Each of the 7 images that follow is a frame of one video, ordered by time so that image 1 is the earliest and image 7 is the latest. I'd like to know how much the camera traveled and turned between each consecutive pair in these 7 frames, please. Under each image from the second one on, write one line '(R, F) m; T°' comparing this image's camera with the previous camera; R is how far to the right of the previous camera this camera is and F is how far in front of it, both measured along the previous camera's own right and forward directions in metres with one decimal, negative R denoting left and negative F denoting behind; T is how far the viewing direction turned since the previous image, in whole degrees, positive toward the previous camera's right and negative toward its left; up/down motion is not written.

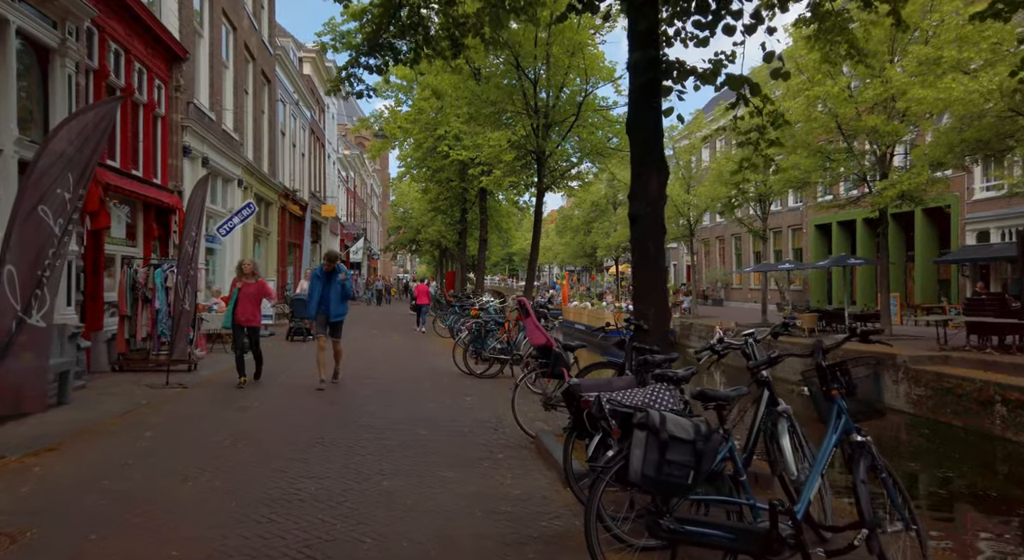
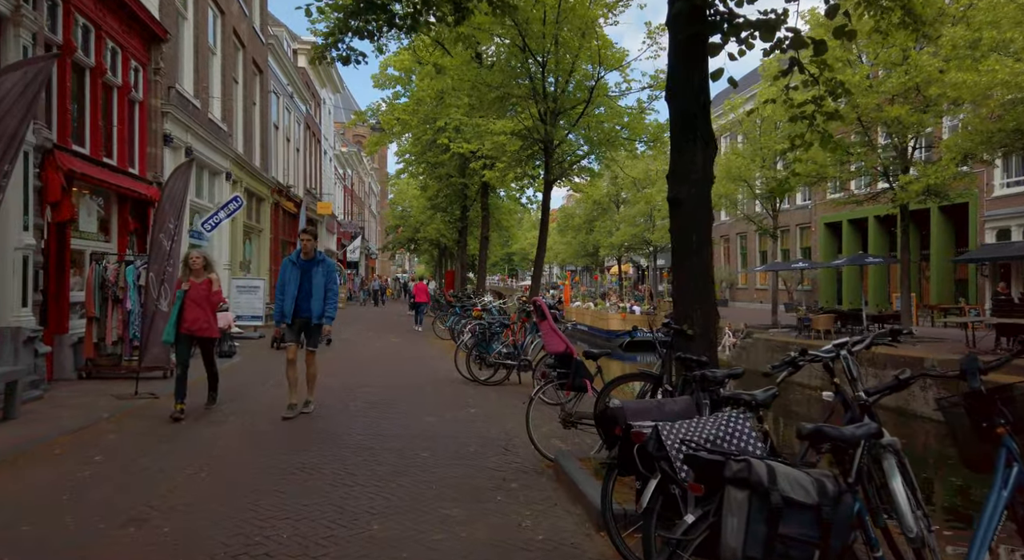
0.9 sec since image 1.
(-0.1, +0.9) m; 0°
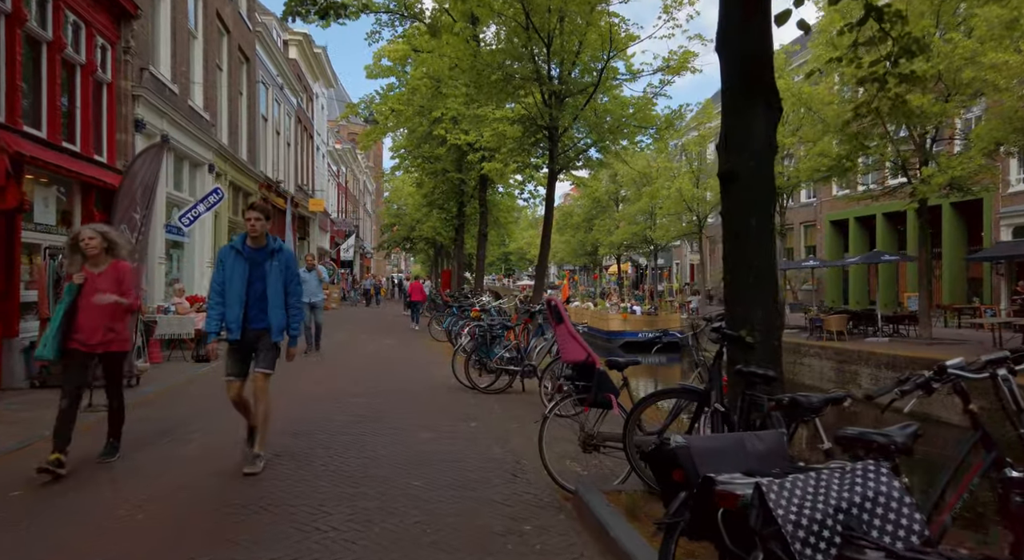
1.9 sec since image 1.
(-0.1, +1.0) m; 0°
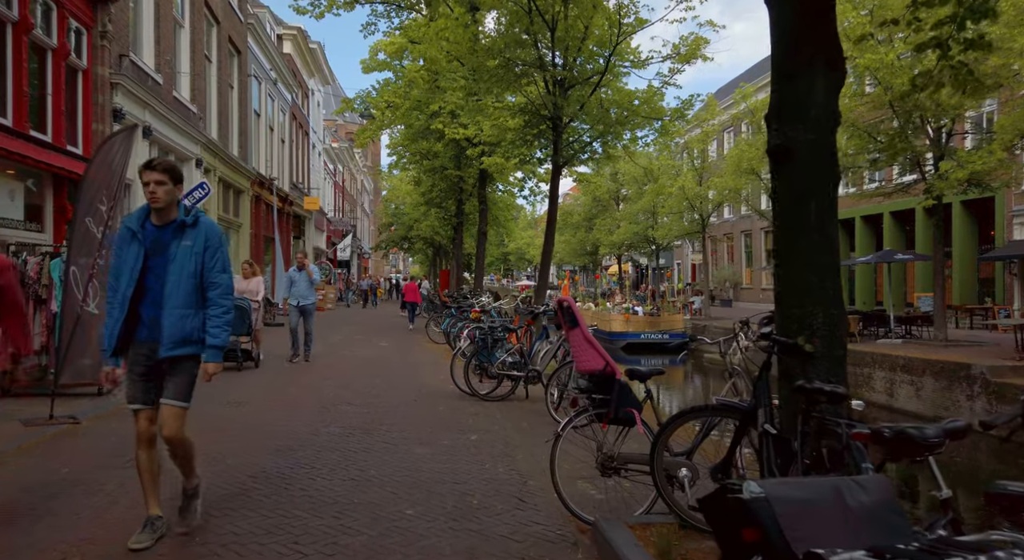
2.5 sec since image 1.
(0.0, +0.7) m; 0°
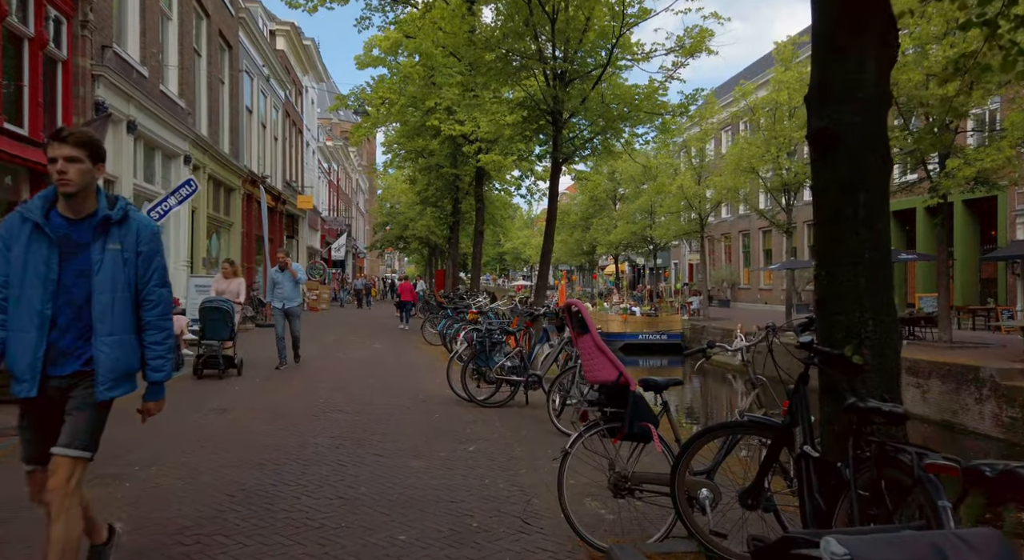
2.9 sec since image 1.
(0.0, +0.4) m; 0°
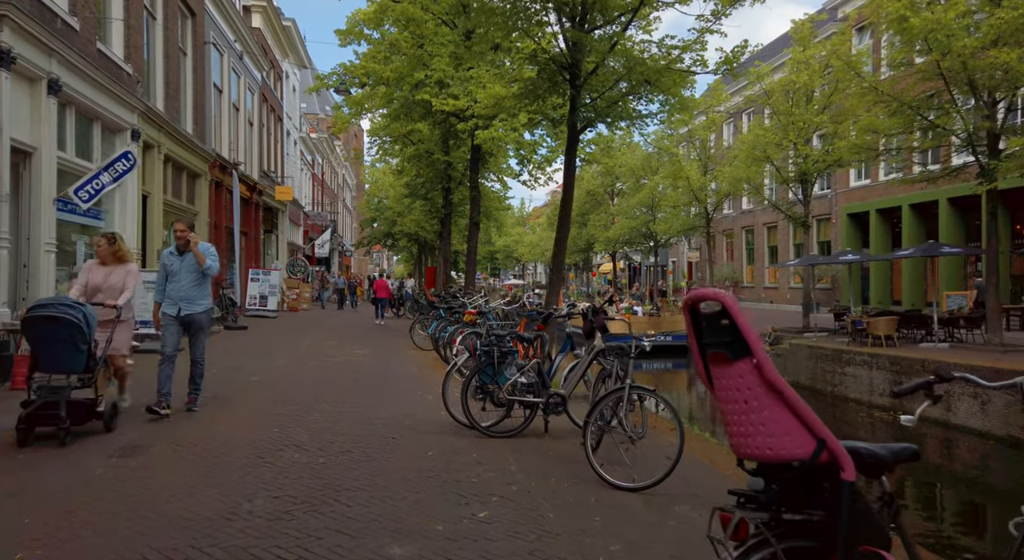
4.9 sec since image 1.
(-0.2, +2.0) m; +1°
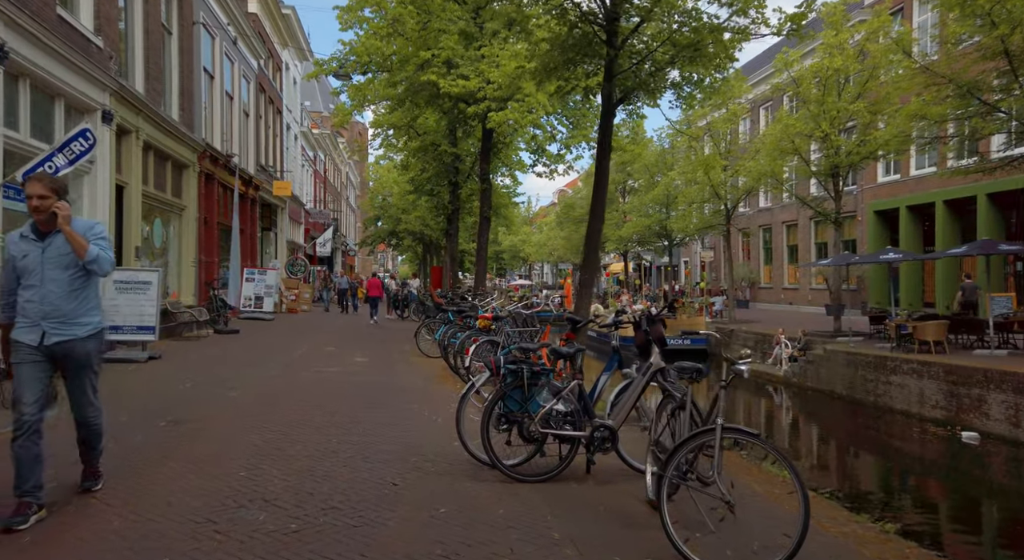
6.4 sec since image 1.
(-0.2, +1.4) m; 0°
